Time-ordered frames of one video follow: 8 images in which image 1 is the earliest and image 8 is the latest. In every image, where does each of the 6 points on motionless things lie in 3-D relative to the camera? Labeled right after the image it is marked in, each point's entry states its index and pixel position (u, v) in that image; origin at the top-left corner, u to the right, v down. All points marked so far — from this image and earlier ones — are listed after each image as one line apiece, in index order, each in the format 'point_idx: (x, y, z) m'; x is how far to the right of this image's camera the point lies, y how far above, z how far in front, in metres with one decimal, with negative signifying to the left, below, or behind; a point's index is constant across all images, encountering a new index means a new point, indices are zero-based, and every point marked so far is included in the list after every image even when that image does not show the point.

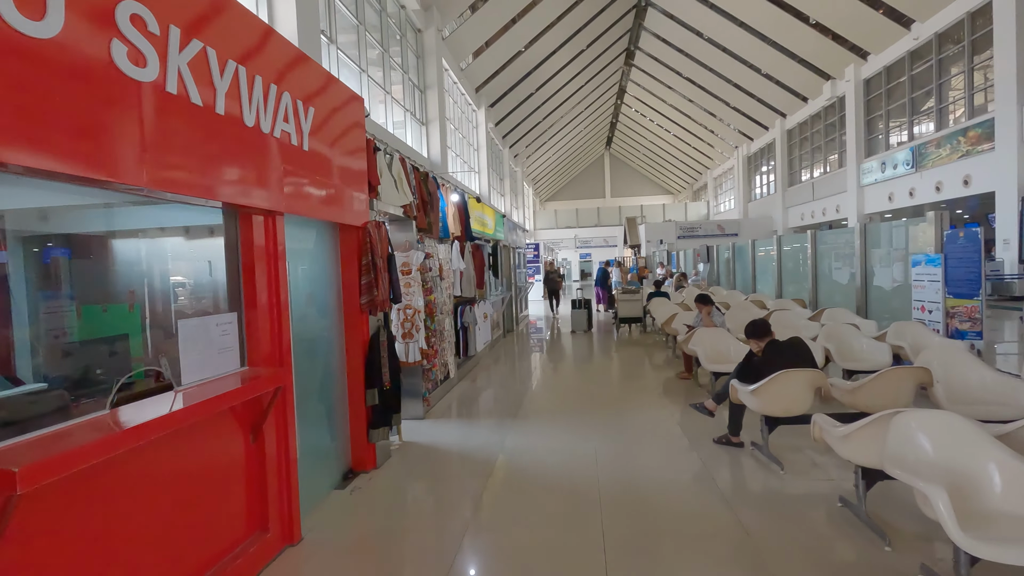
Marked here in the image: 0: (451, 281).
0: (-0.8, +0.1, +6.3) m
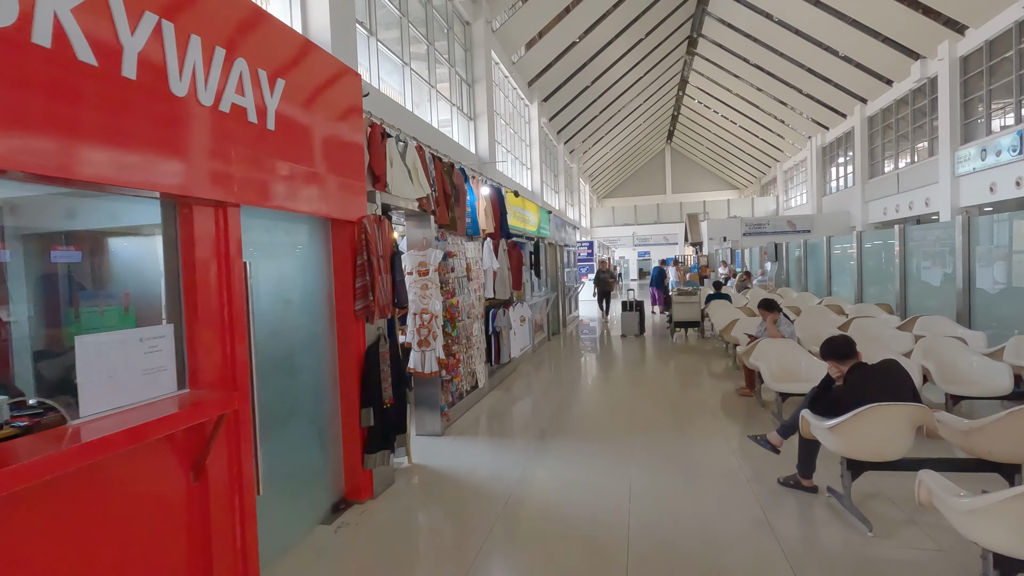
0: (-0.4, +0.1, +5.8) m
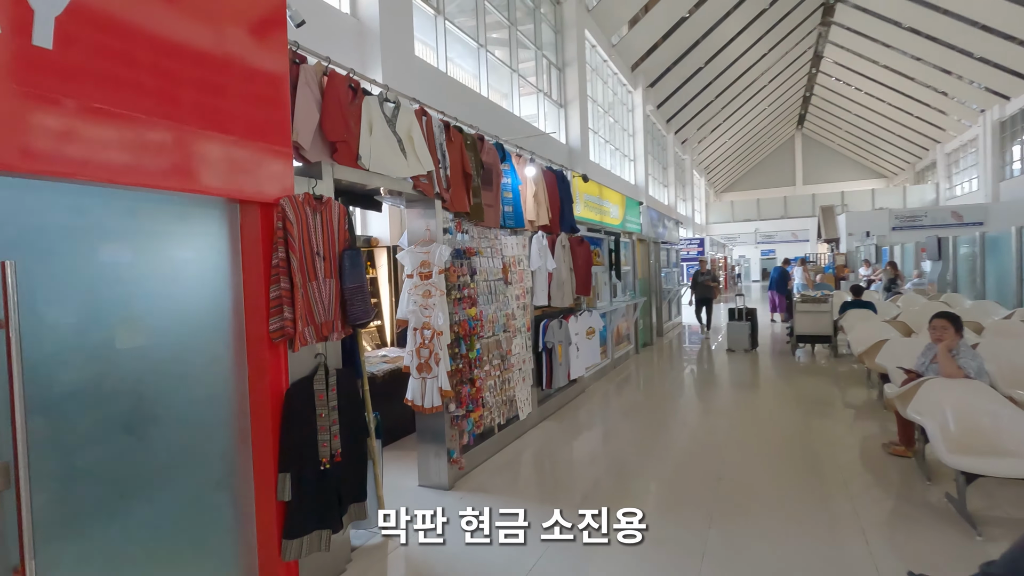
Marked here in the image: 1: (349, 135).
0: (+0.1, 0.0, +4.6) m
1: (-0.9, +0.8, +2.8) m
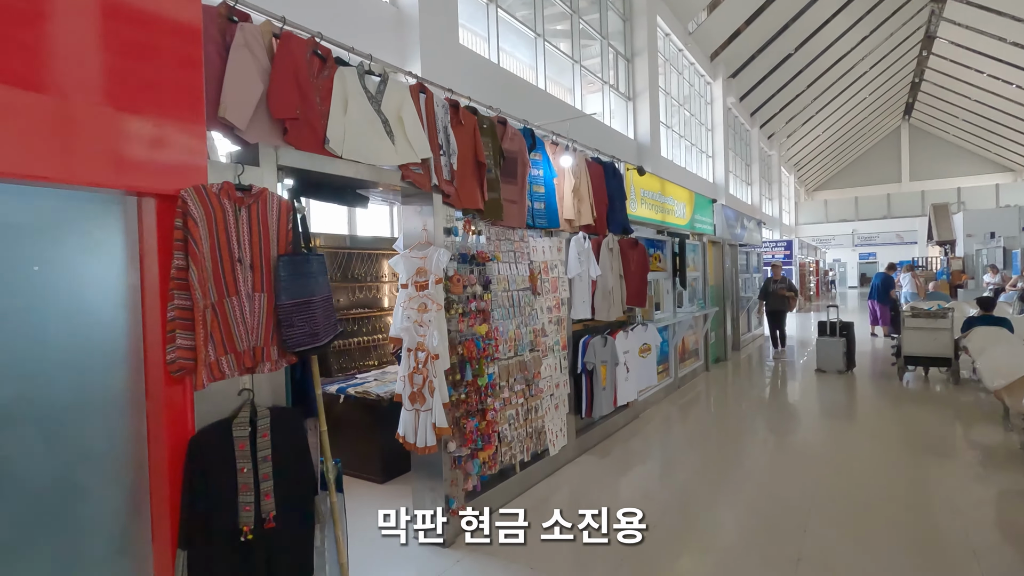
0: (+0.3, -0.1, +3.9) m
1: (-0.9, +0.7, +2.3) m
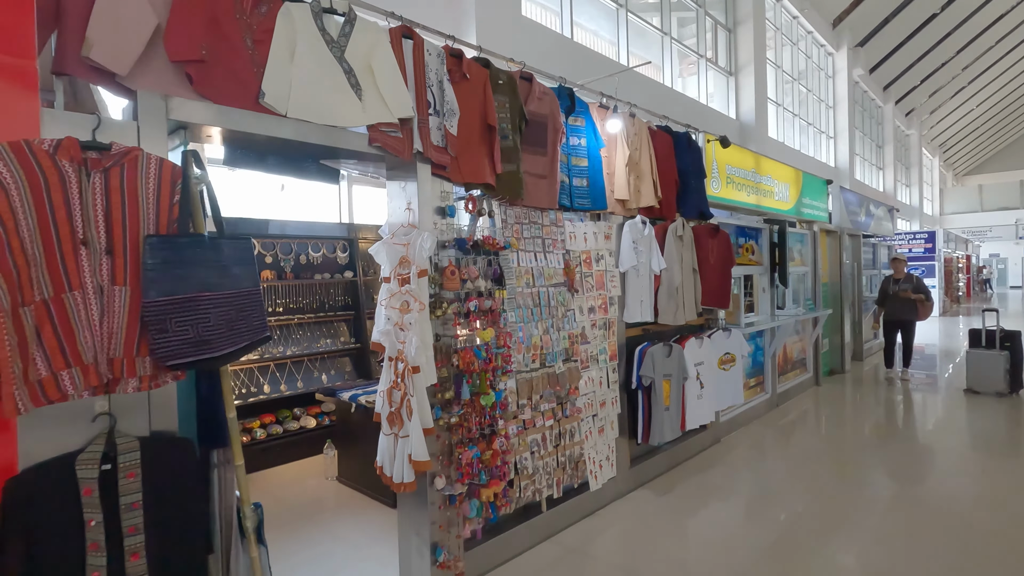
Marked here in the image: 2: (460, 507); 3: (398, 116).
0: (+0.5, -0.1, +3.2) m
1: (-0.9, +0.8, +1.8) m
2: (-0.2, -1.0, +2.4) m
3: (-0.5, +0.7, +2.2) m
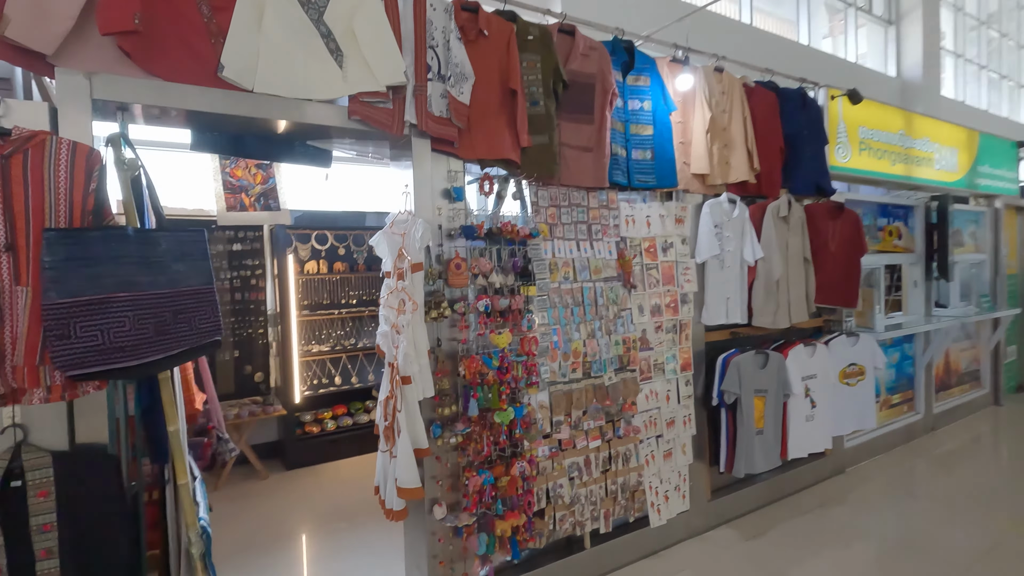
0: (+0.8, 0.0, +2.6) m
1: (-1.0, +0.8, +1.6) m
2: (-0.2, -0.9, +2.0) m
3: (-0.4, +0.7, +1.8) m
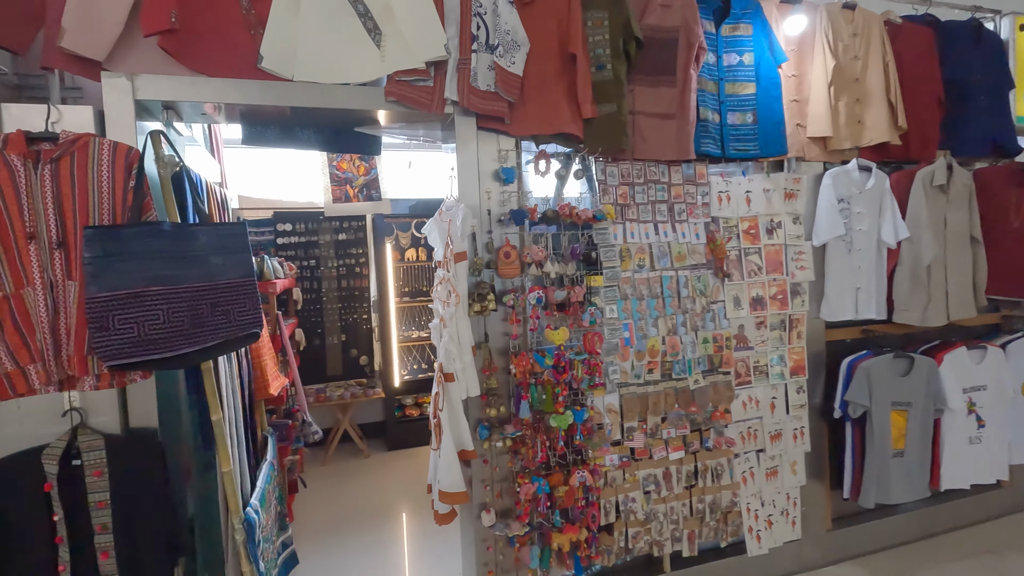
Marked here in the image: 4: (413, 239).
0: (+1.1, 0.0, +2.2) m
1: (-0.9, +0.8, +1.6) m
2: (0.0, -0.9, +1.9) m
3: (-0.3, +0.7, +1.7) m
4: (-0.8, +0.4, +4.1) m
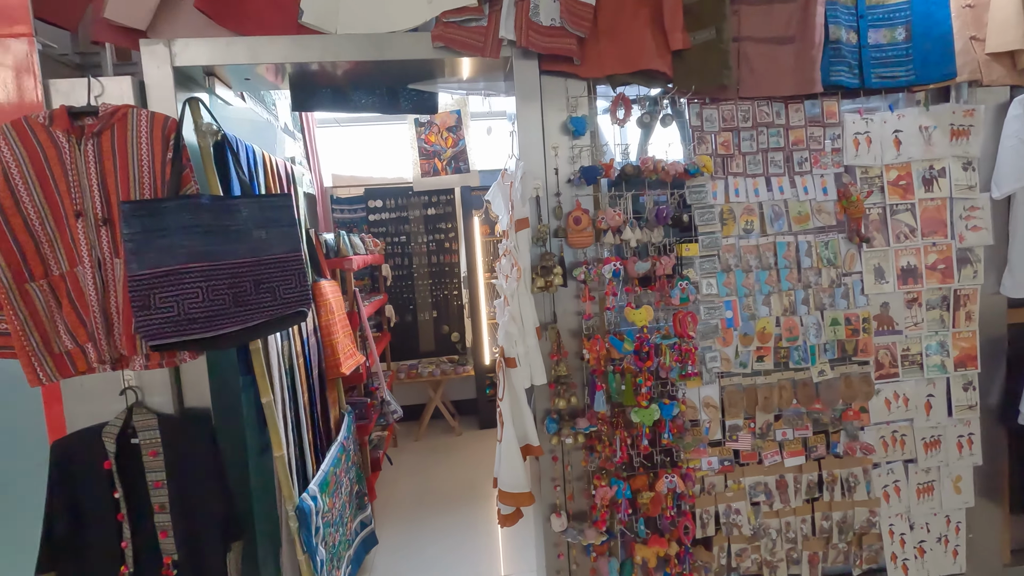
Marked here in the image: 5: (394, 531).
0: (+1.4, +0.1, +1.7) m
1: (-0.7, +0.9, +1.5) m
2: (+0.3, -0.8, +1.6) m
3: (-0.1, +0.8, +1.5) m
4: (-0.1, +0.6, +4.0) m
5: (-0.6, -1.3, +2.8) m
